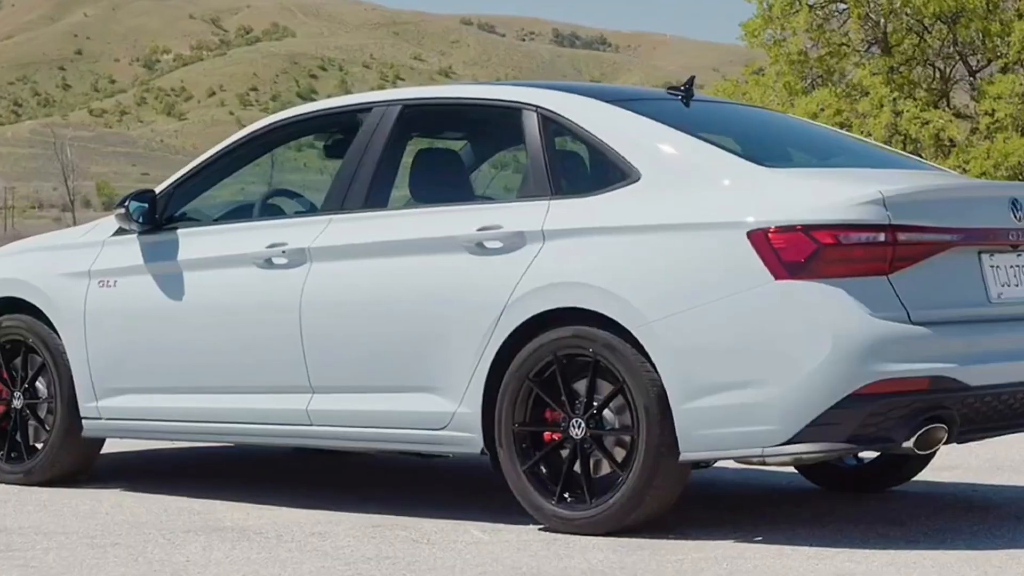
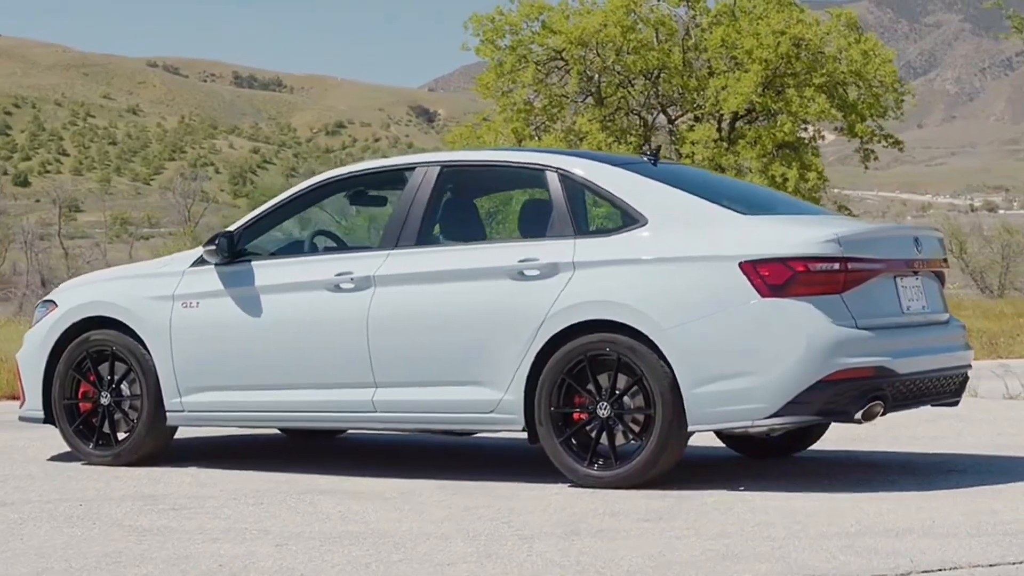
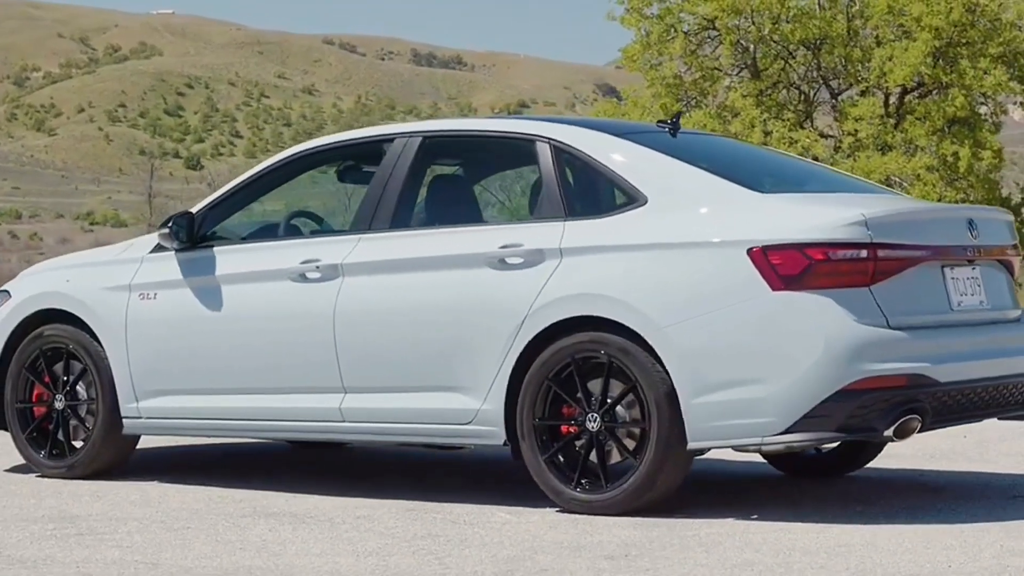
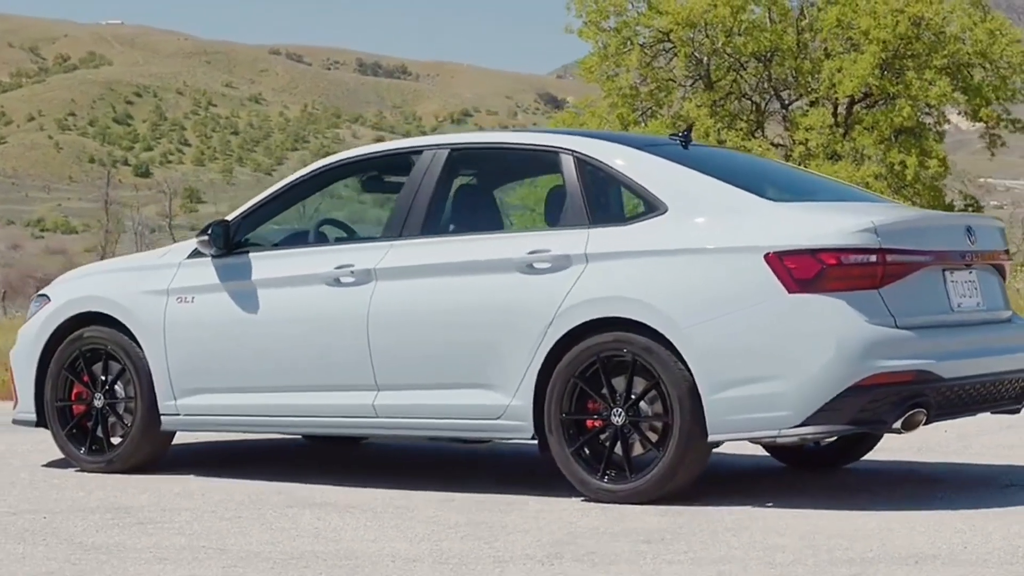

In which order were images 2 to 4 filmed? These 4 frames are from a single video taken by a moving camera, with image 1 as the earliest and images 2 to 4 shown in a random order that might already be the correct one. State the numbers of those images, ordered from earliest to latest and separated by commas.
3, 4, 2
